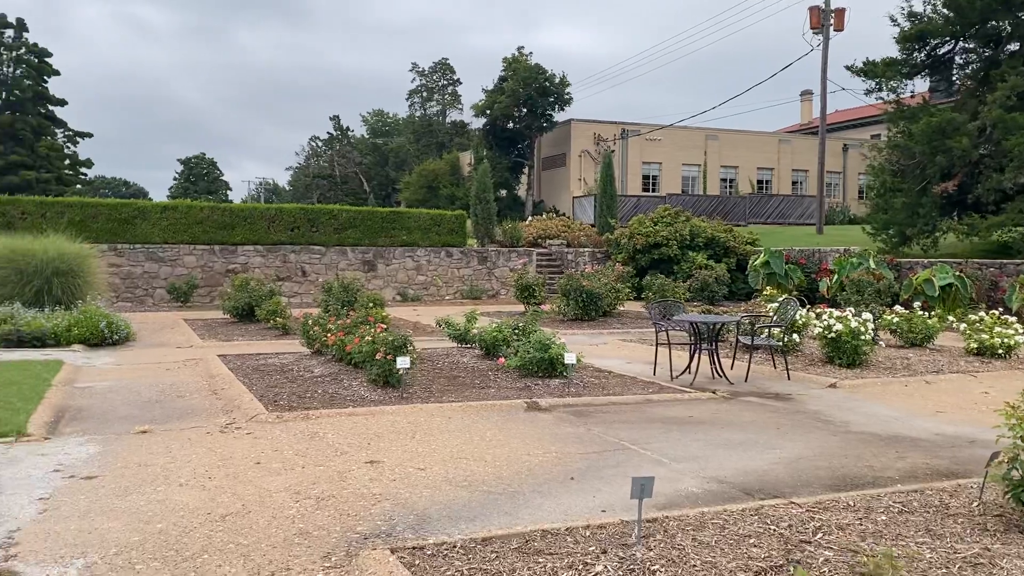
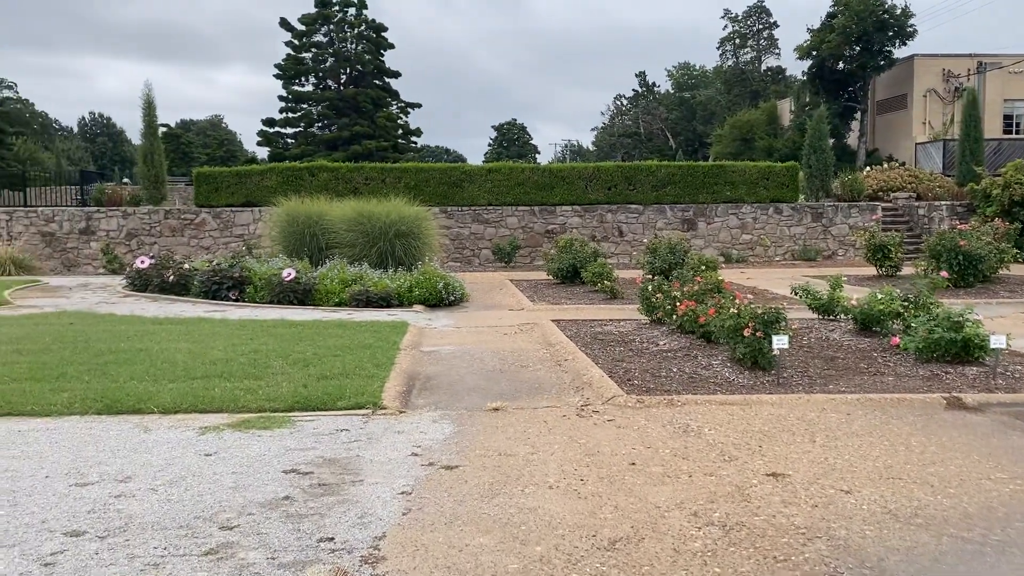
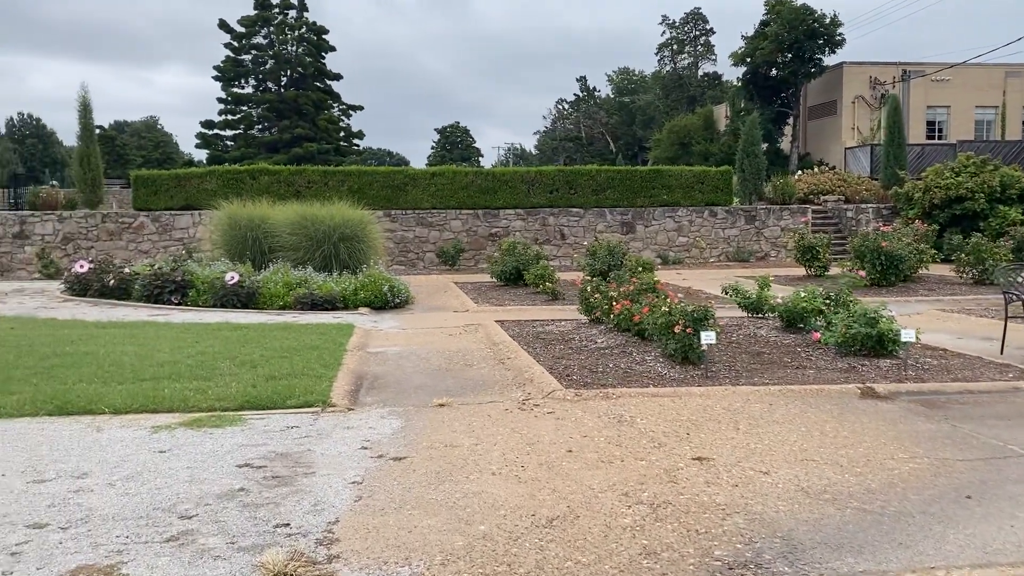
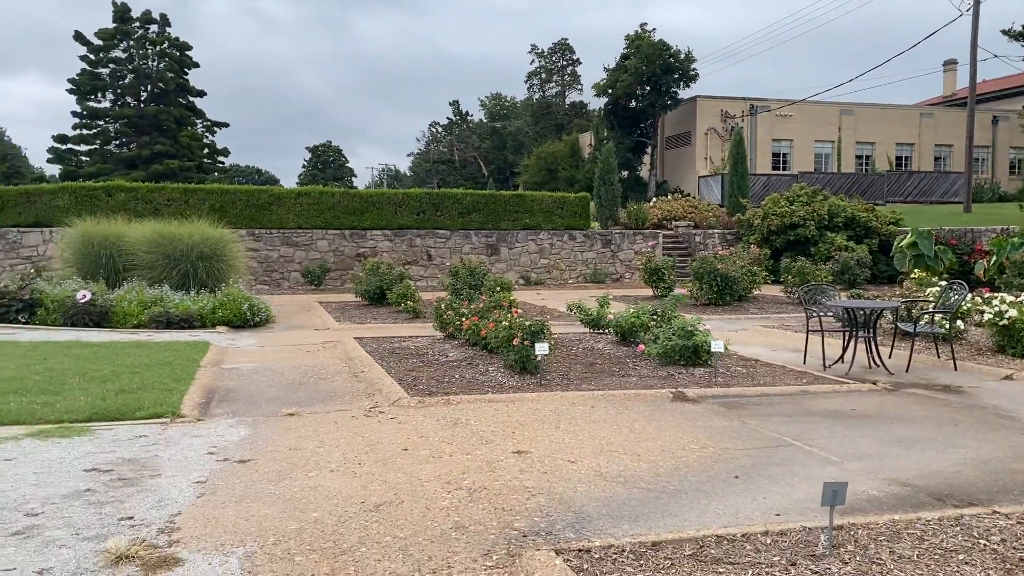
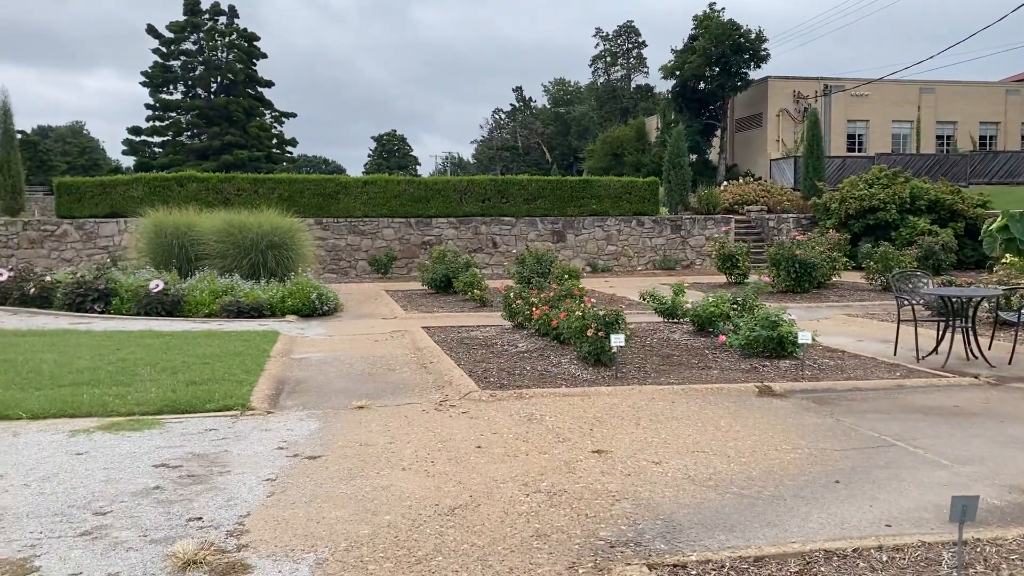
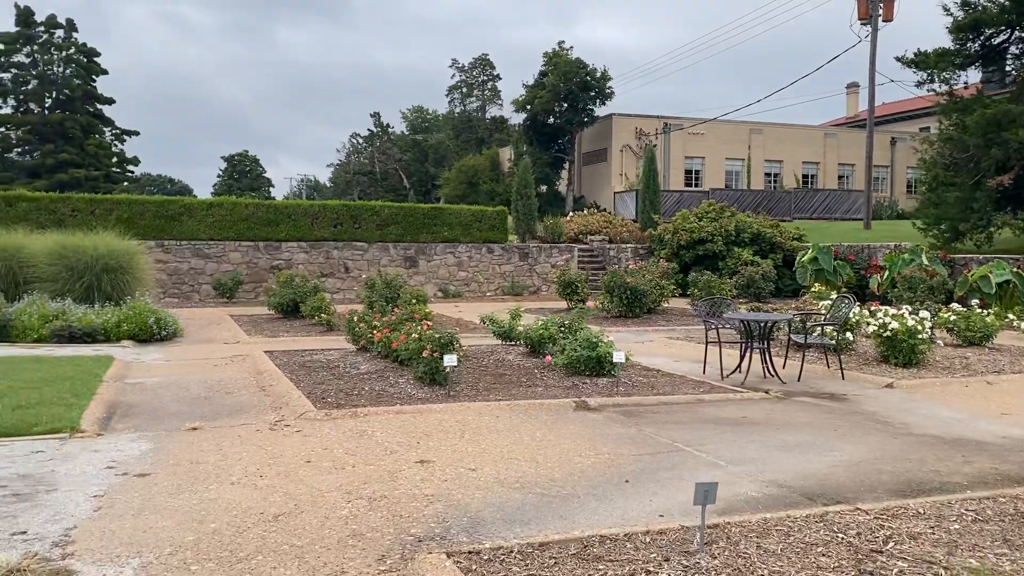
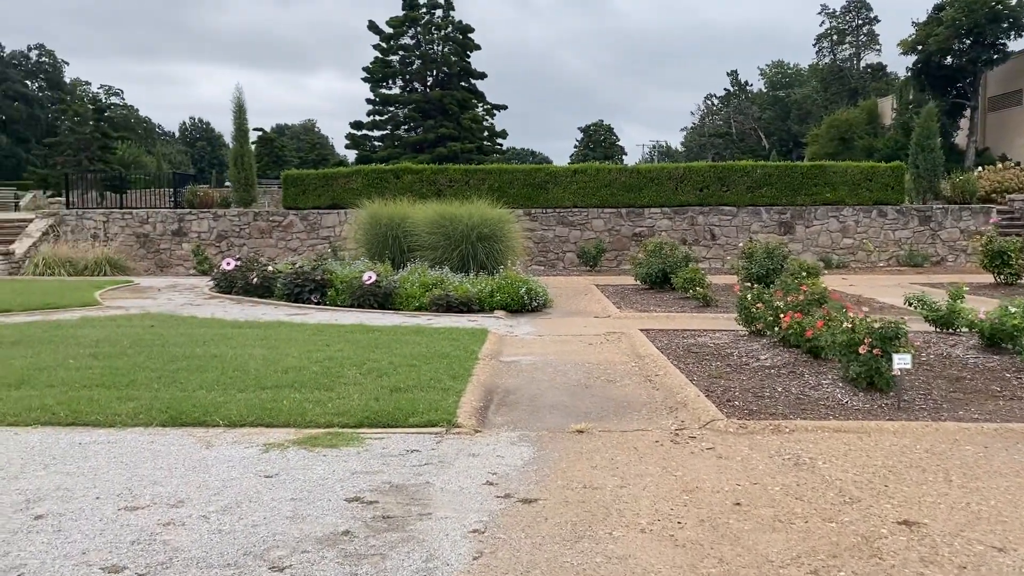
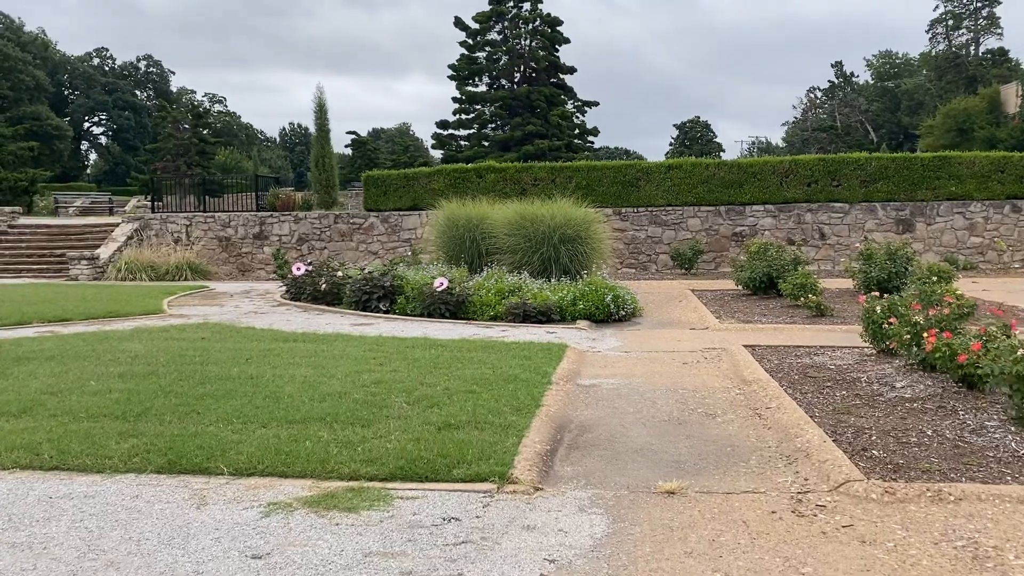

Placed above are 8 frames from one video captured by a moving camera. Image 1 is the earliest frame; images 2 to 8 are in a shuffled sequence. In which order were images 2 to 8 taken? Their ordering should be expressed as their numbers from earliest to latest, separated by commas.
6, 4, 5, 3, 2, 7, 8
